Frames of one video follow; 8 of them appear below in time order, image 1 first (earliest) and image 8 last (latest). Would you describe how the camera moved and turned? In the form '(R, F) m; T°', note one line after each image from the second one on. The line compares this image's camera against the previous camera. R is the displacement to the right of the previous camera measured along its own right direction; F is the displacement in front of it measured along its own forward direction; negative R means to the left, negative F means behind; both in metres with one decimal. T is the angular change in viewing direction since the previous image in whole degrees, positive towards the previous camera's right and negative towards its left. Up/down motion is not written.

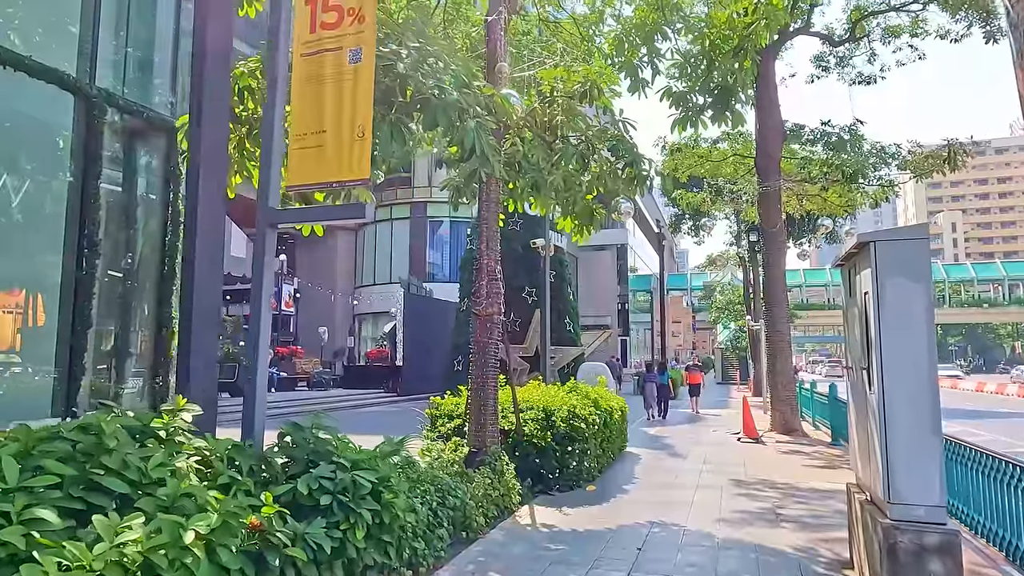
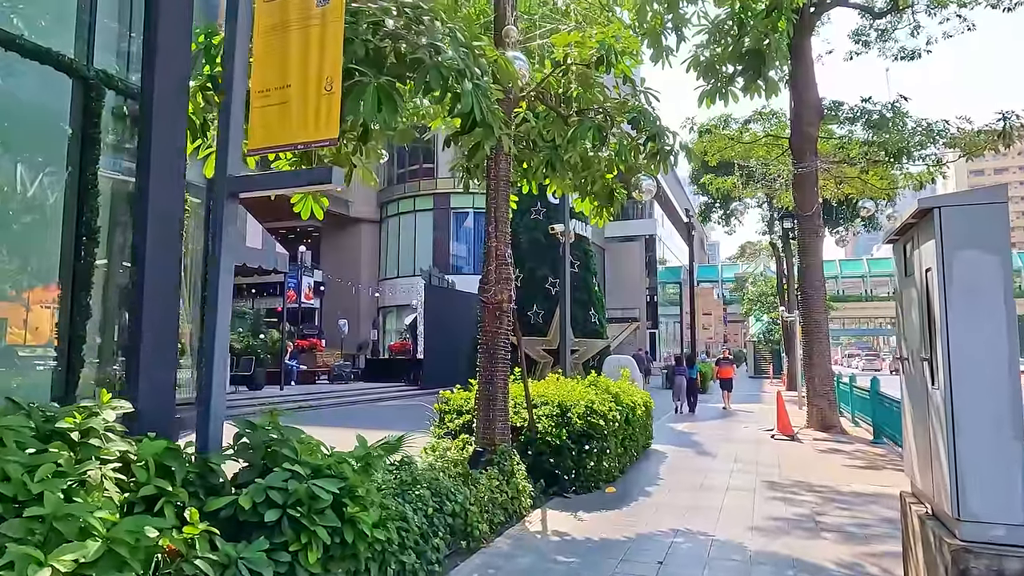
(+0.2, +0.5) m; -2°
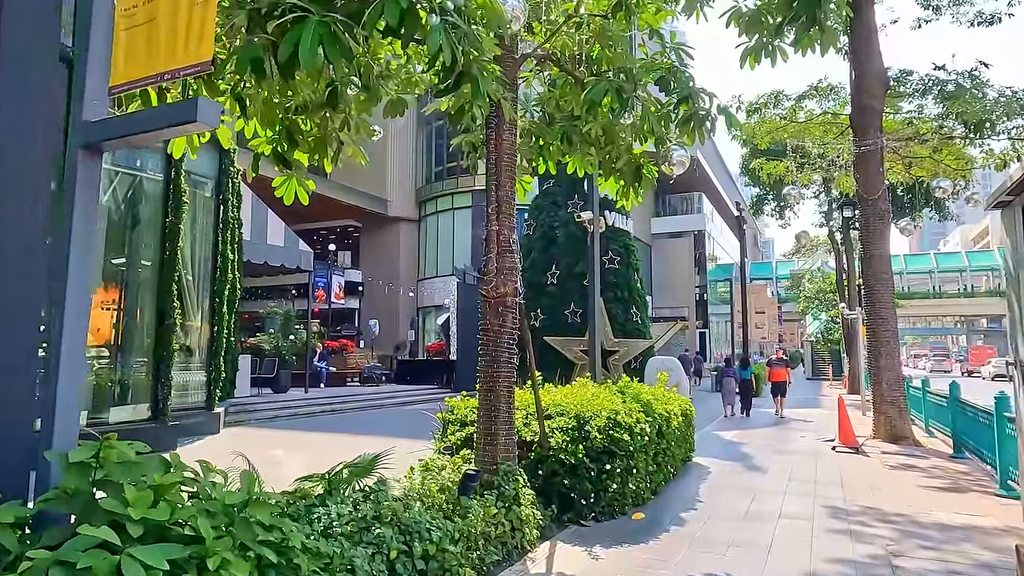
(+0.4, +0.9) m; -4°
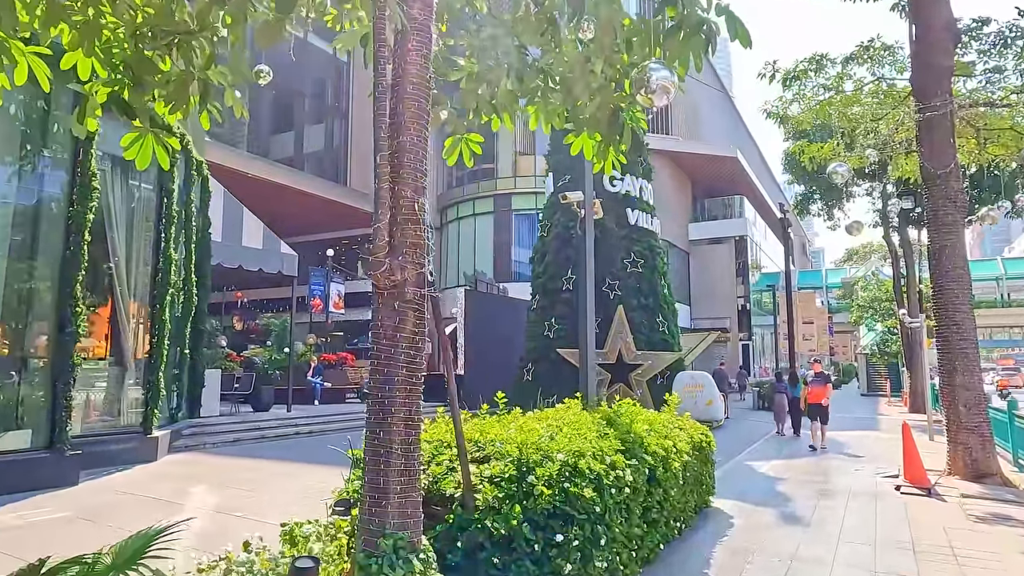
(+0.8, +1.7) m; -4°
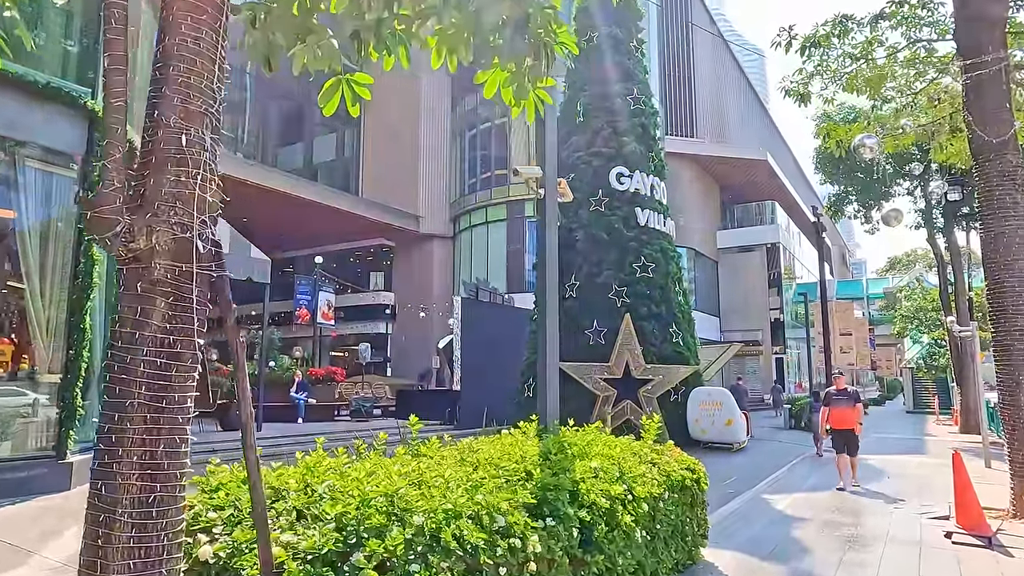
(+0.8, +1.3) m; -3°
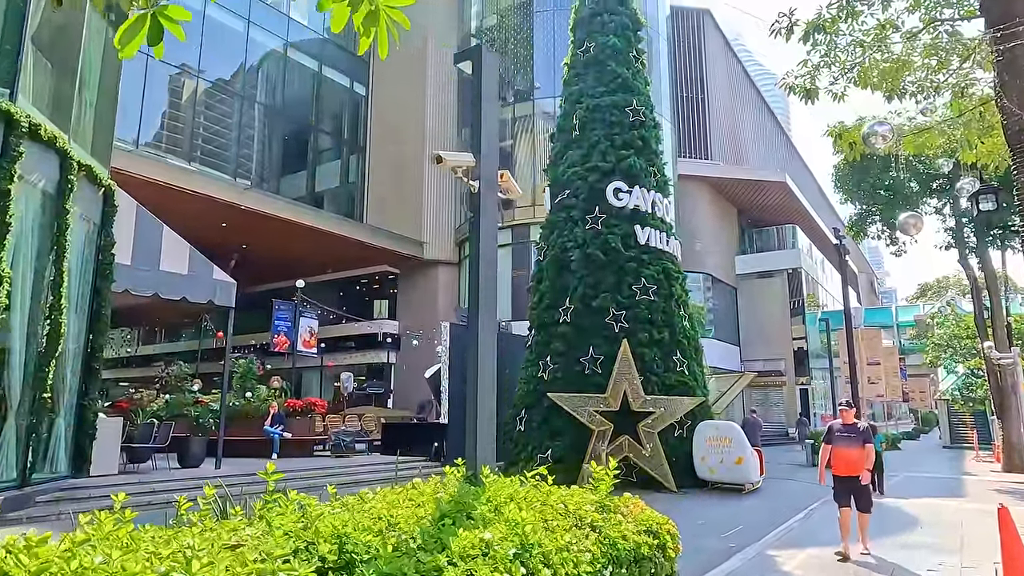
(+0.7, +1.1) m; -2°
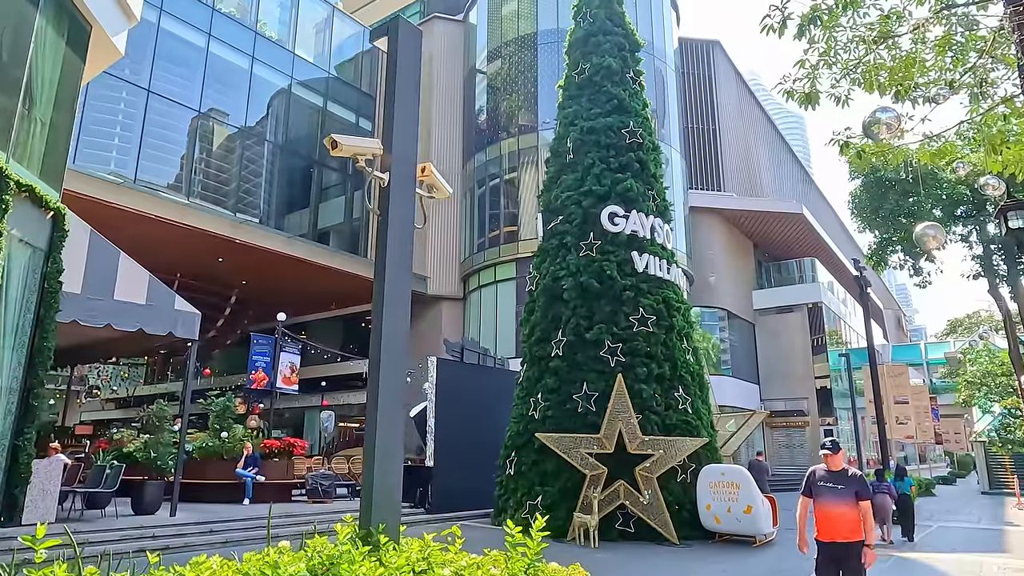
(+0.6, +0.9) m; -2°
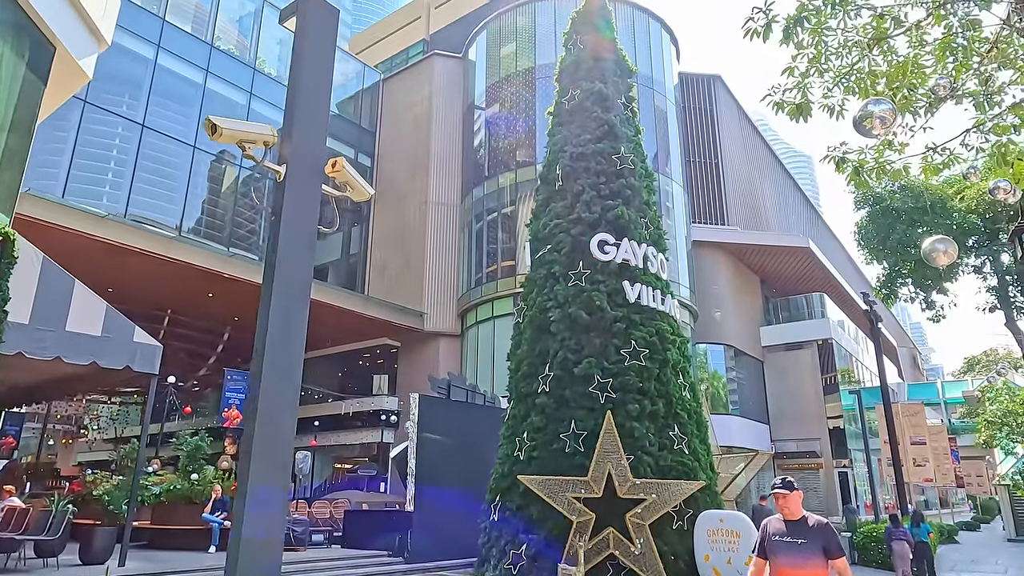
(+0.5, +0.7) m; -1°
